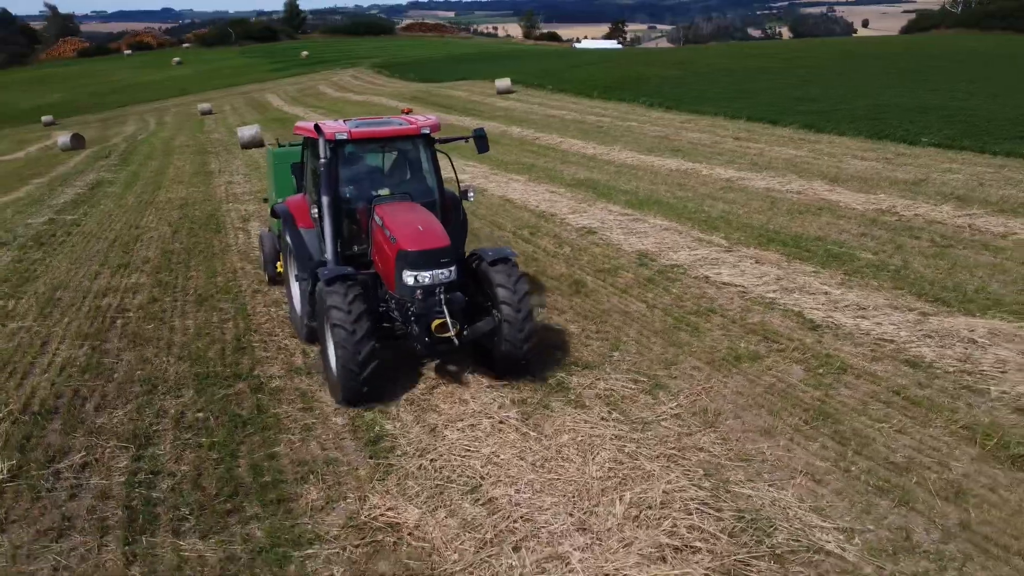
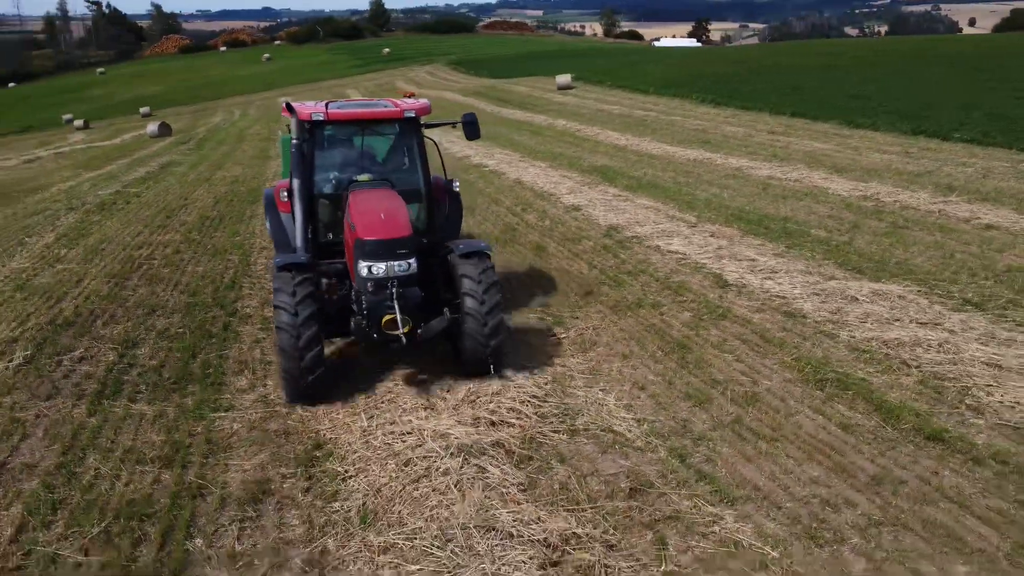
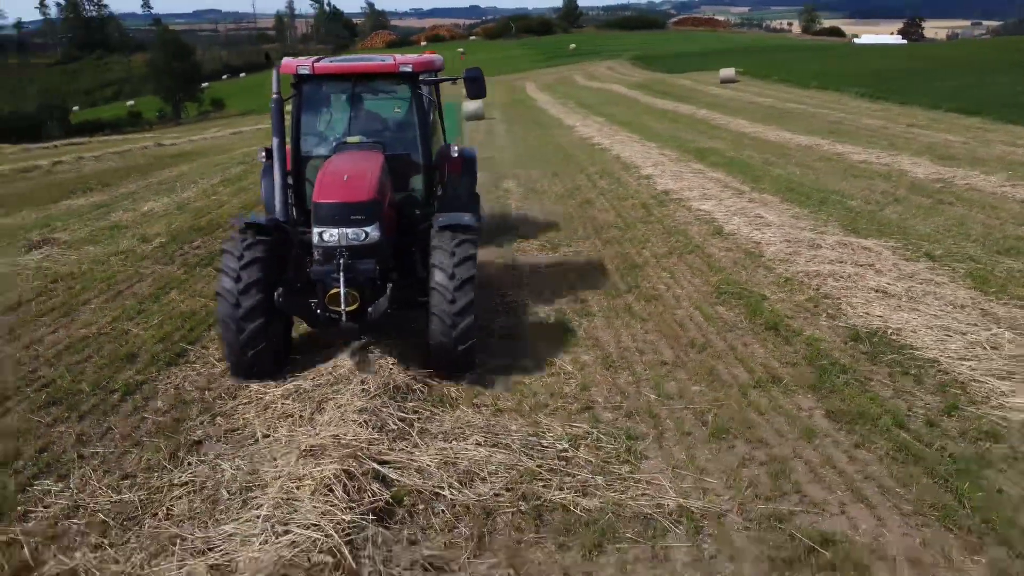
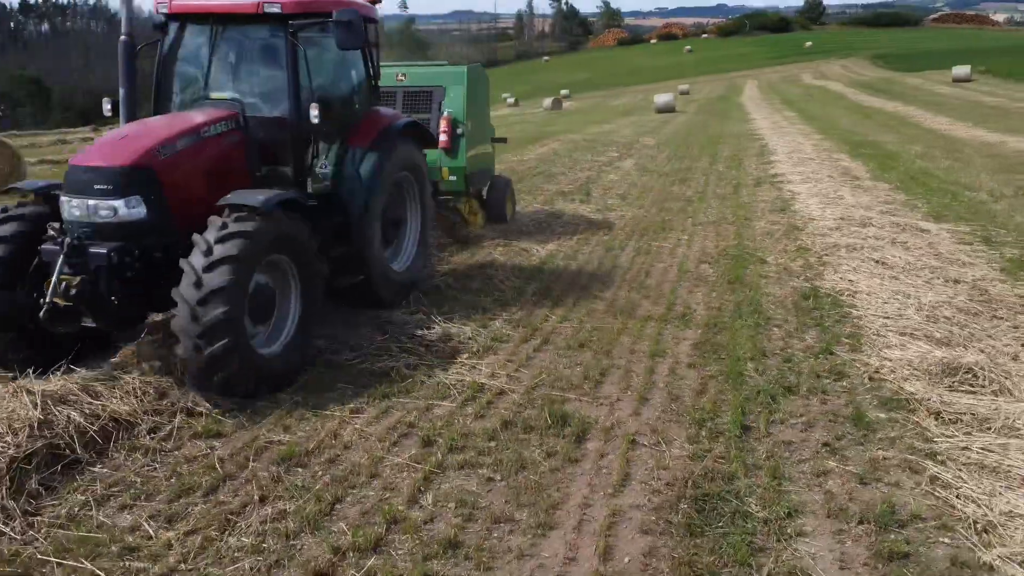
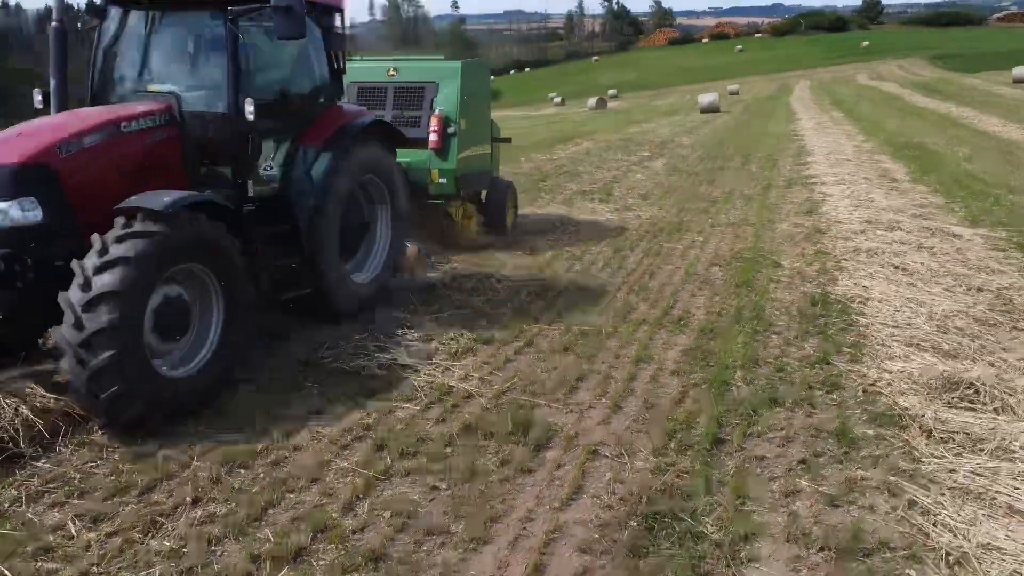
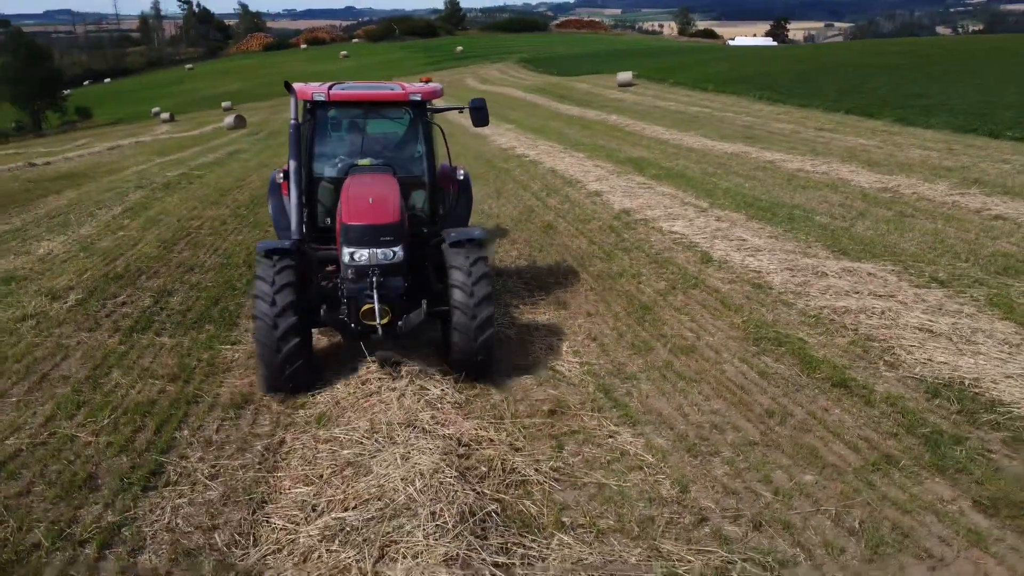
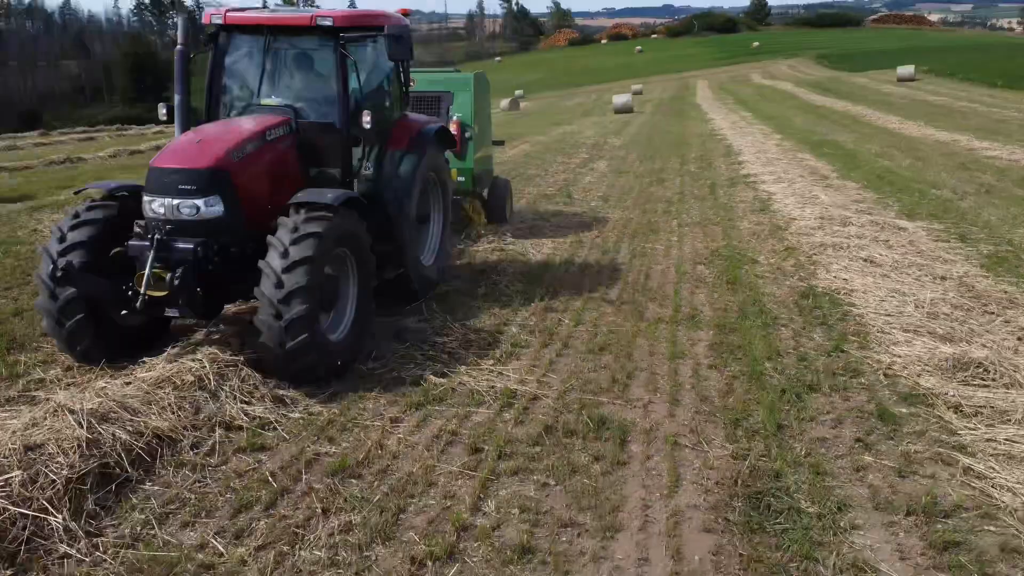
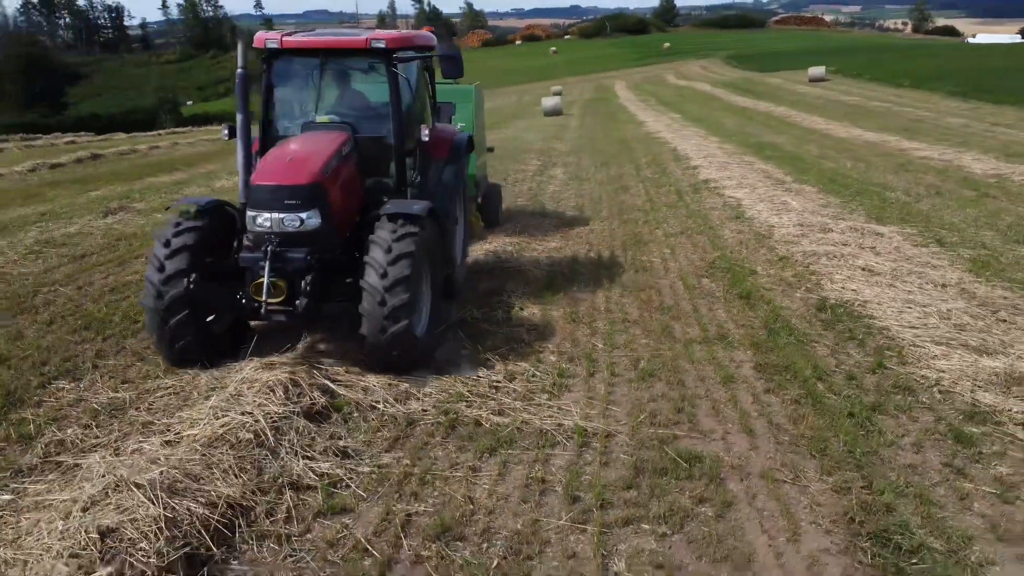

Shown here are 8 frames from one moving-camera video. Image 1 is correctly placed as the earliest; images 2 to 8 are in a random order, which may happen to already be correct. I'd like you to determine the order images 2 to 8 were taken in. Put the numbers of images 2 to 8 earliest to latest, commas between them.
2, 6, 3, 8, 7, 4, 5
